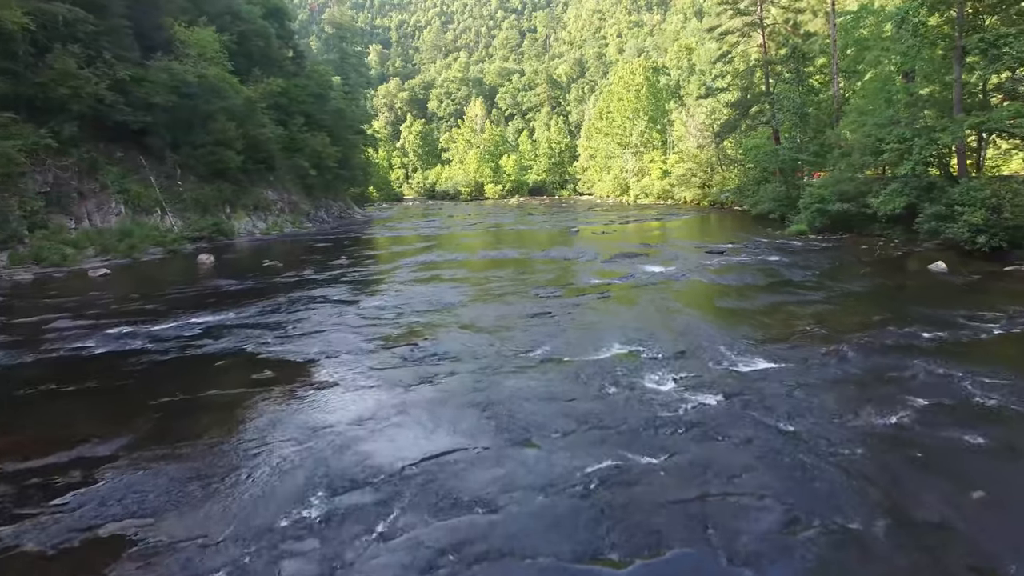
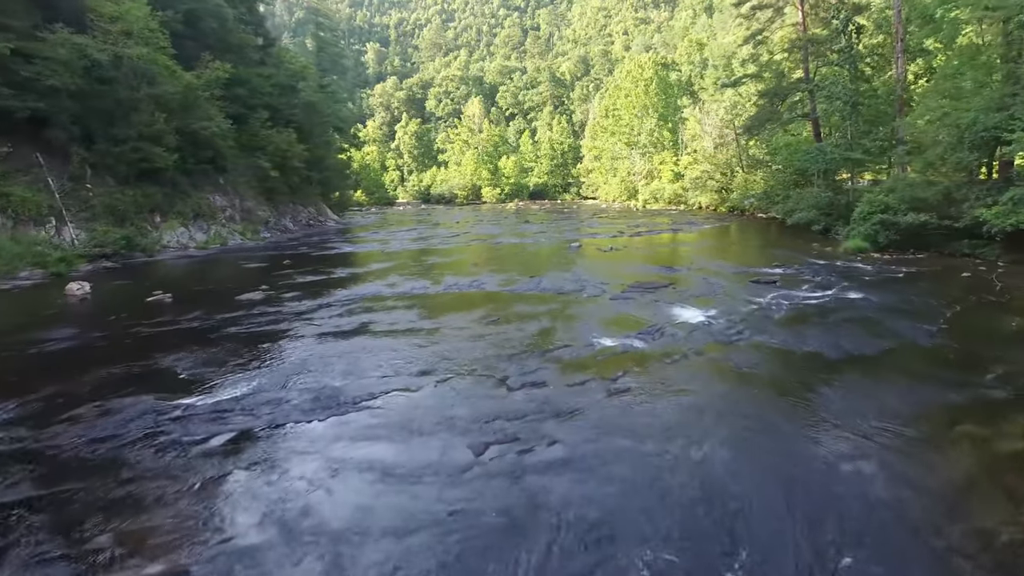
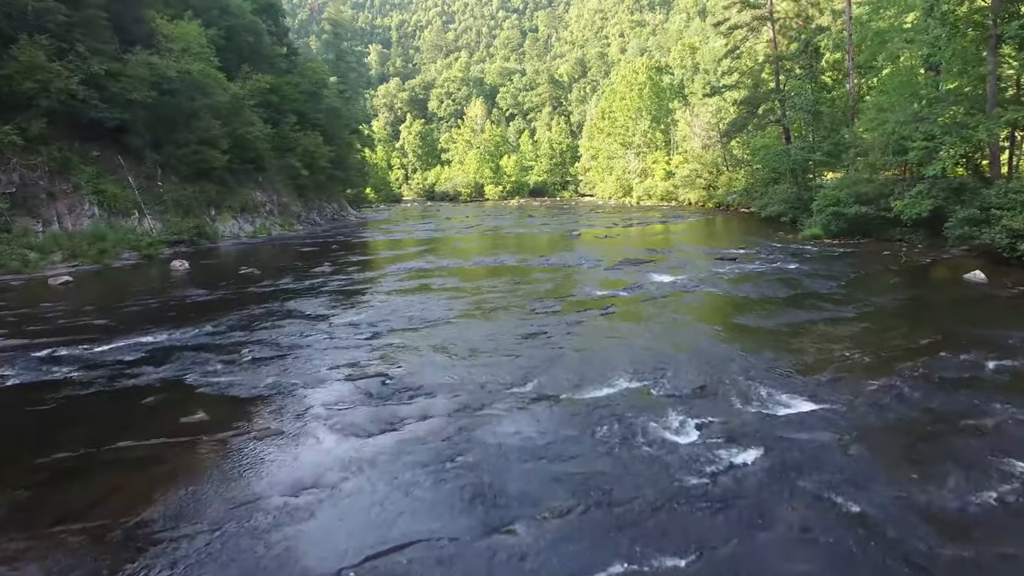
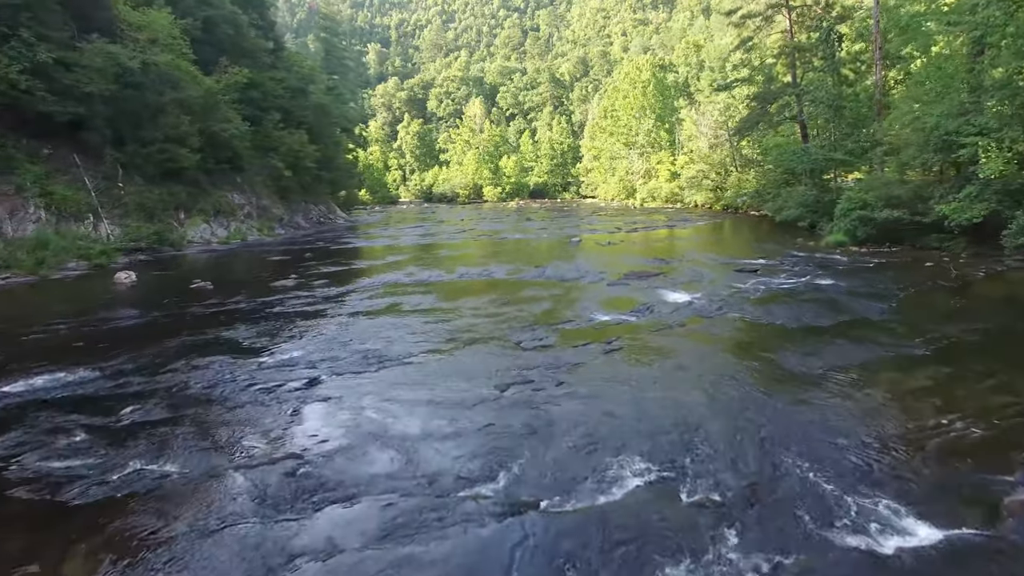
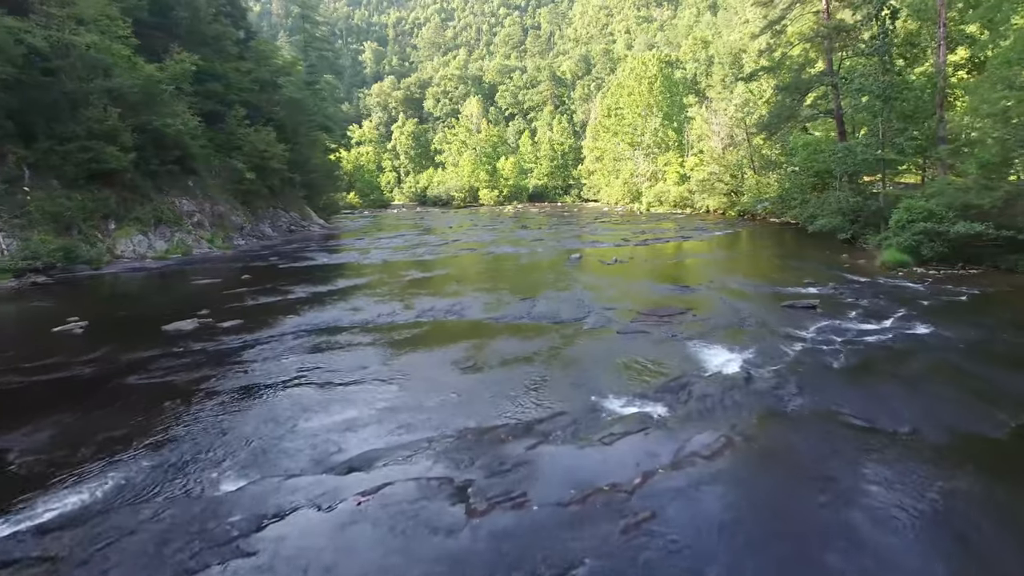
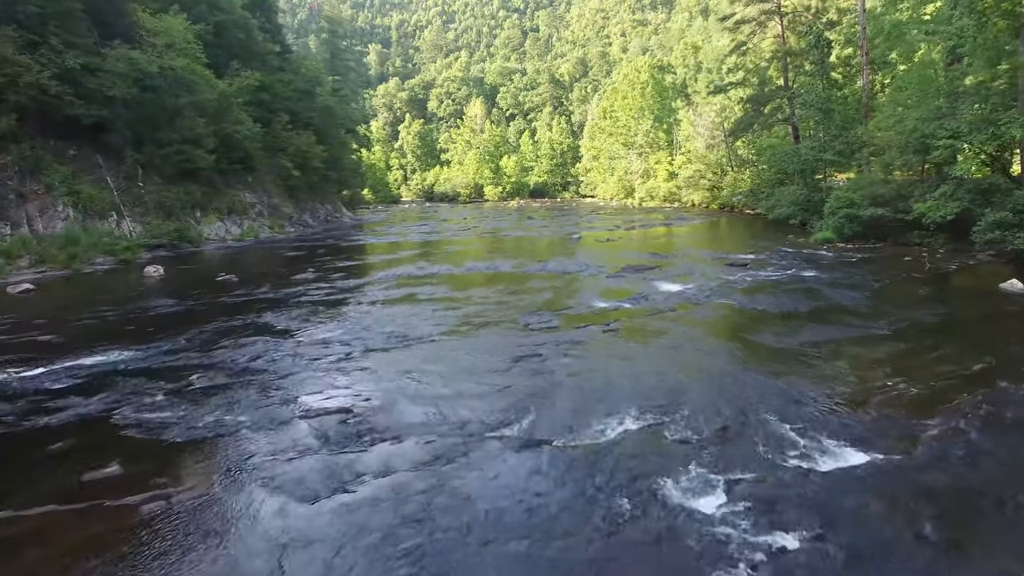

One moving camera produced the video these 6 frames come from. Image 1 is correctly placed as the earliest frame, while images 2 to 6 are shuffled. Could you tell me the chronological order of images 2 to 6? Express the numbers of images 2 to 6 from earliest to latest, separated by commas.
3, 6, 4, 2, 5
